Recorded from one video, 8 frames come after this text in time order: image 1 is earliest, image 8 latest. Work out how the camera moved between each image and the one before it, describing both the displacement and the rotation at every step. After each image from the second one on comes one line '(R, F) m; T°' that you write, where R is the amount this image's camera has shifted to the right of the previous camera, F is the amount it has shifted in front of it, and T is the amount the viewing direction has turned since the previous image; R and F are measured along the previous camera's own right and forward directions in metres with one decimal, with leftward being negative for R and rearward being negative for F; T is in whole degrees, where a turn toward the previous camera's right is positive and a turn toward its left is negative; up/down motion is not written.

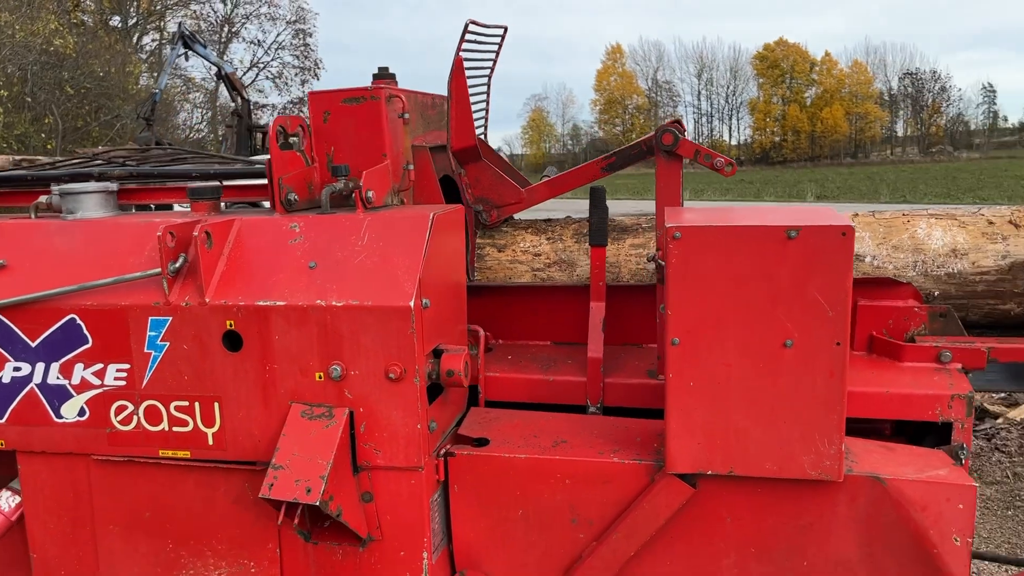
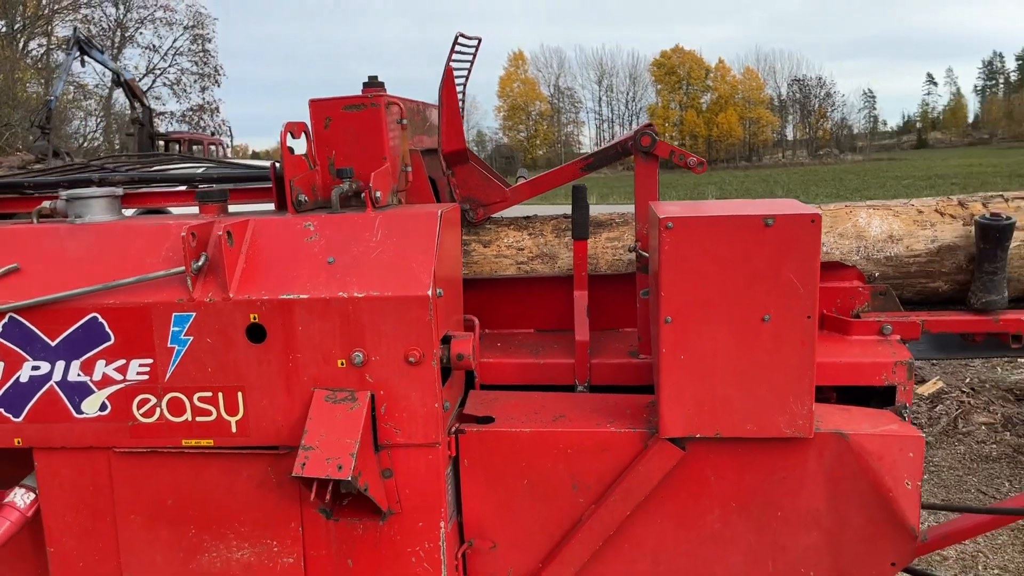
(-0.2, -0.2) m; +6°
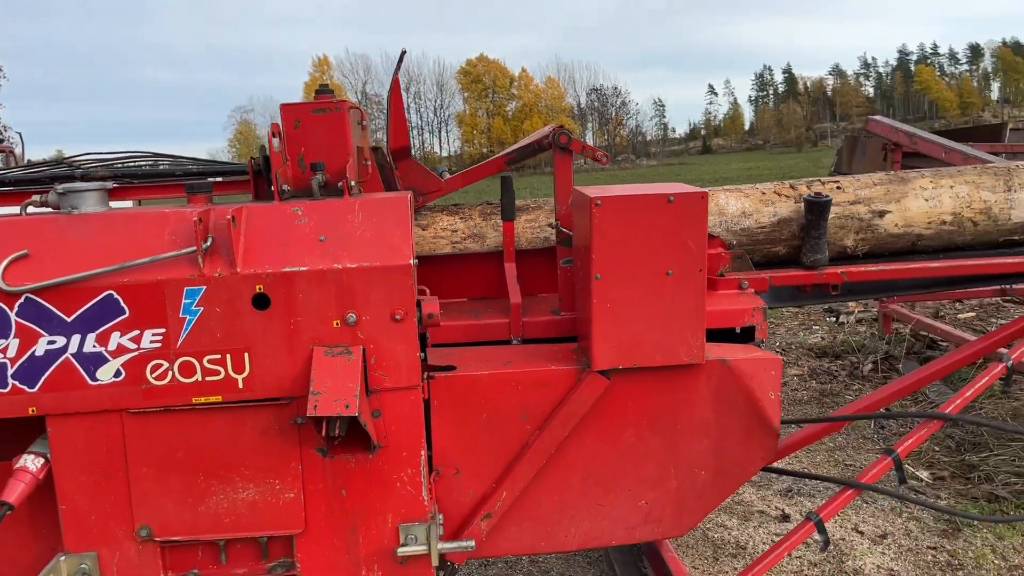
(-0.4, -0.4) m; +12°
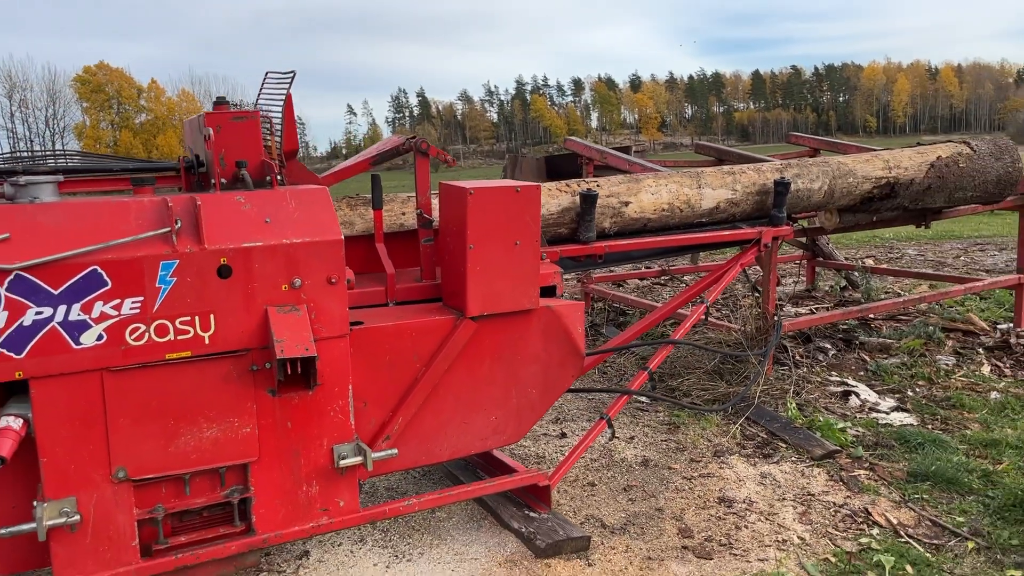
(-0.8, -0.6) m; +23°
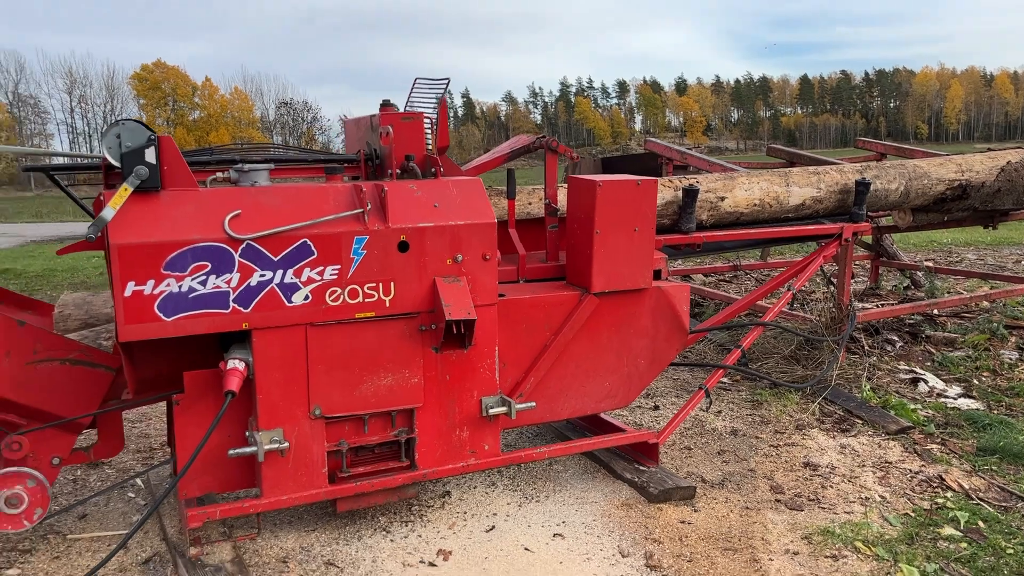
(-0.3, -0.5) m; -3°
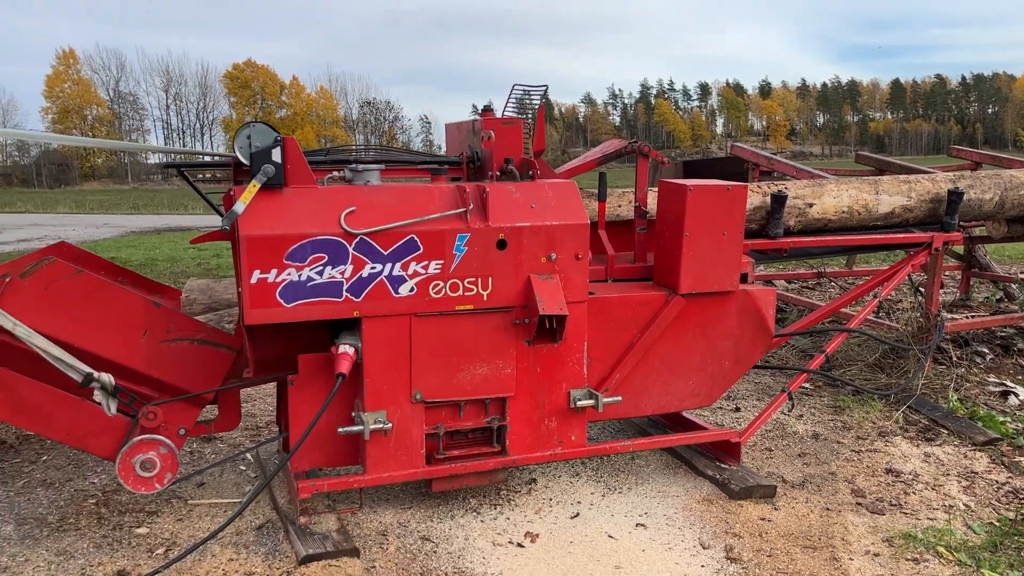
(-0.1, -0.2) m; -5°
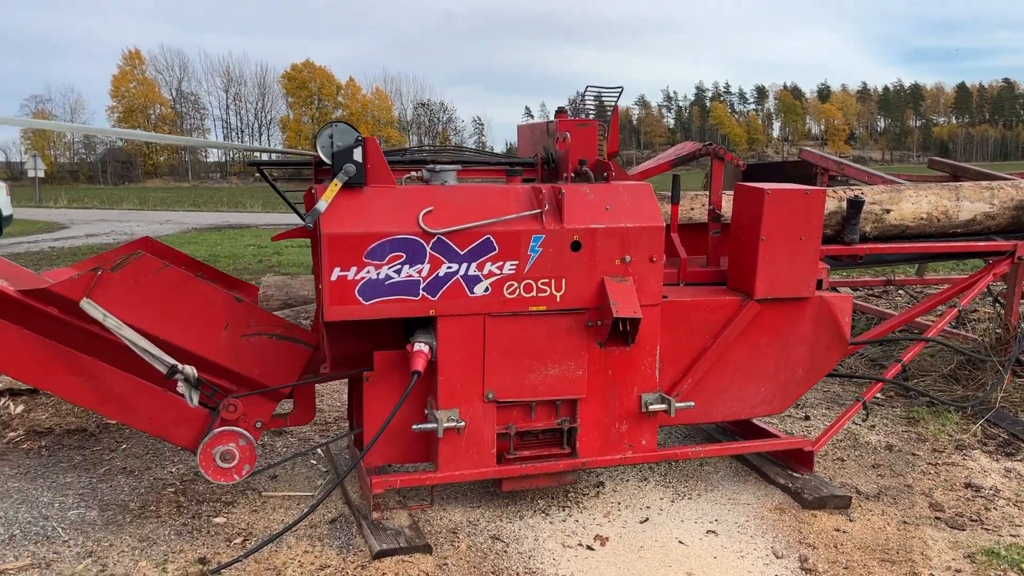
(-0.1, 0.0) m; -3°
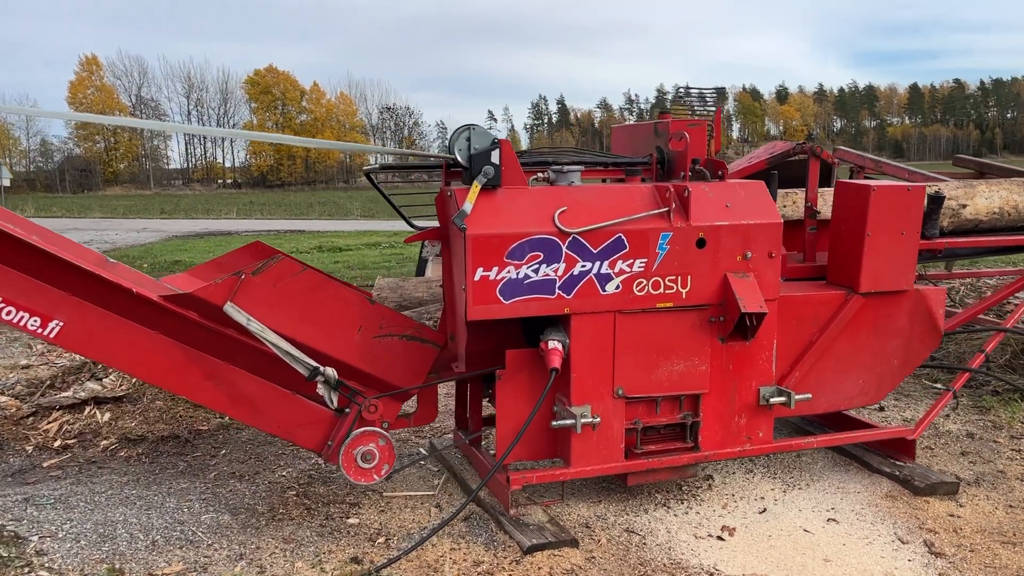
(-0.6, 0.0) m; +2°
